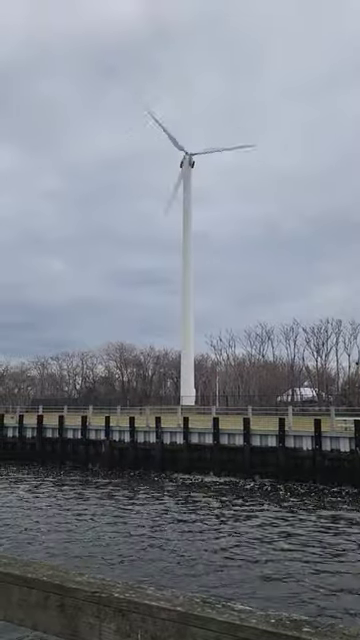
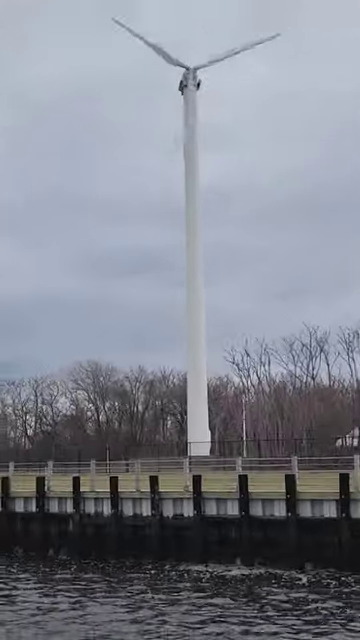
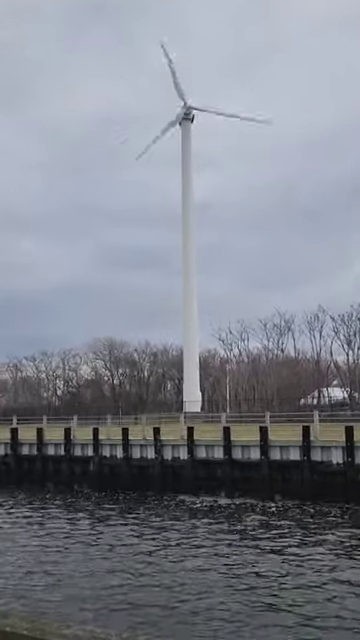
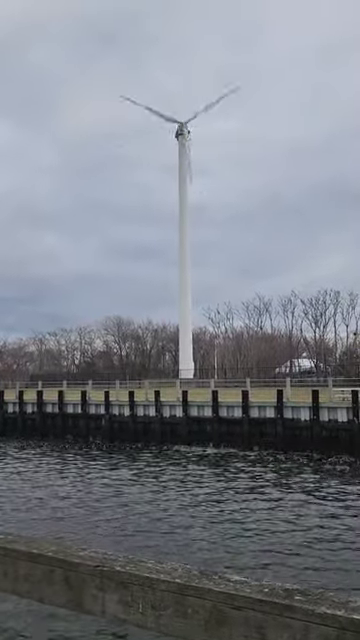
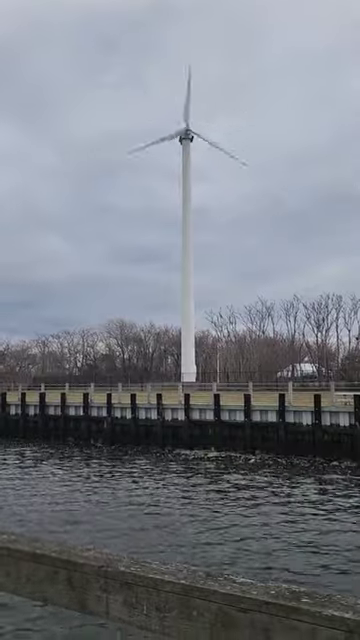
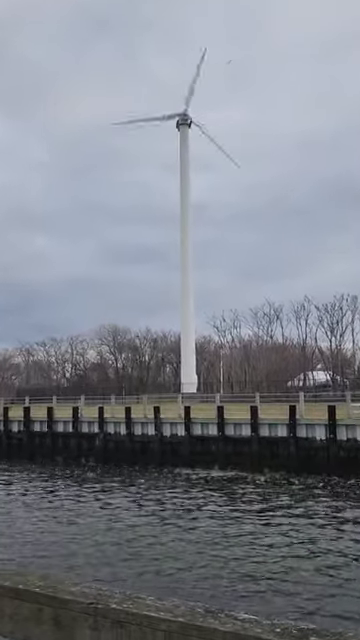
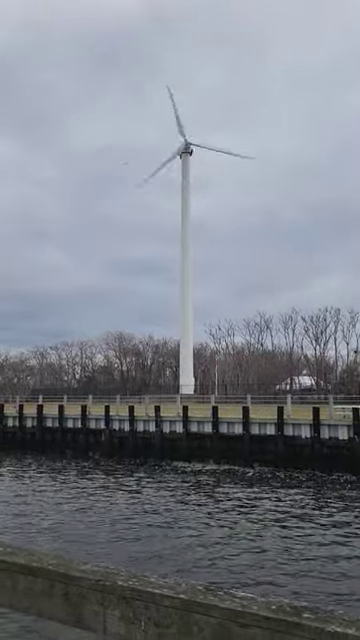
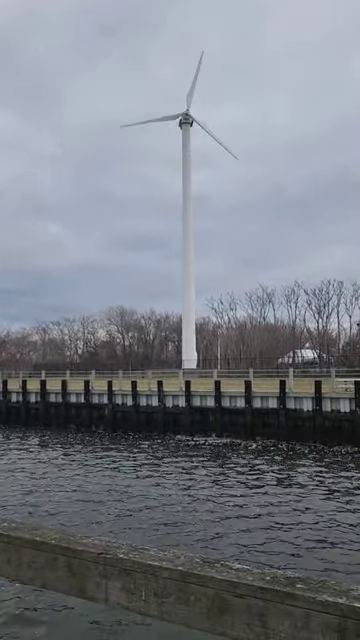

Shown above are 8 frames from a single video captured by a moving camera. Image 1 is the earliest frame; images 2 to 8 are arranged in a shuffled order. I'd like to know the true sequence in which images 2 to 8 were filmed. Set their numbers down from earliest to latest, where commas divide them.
7, 5, 8, 4, 6, 3, 2
